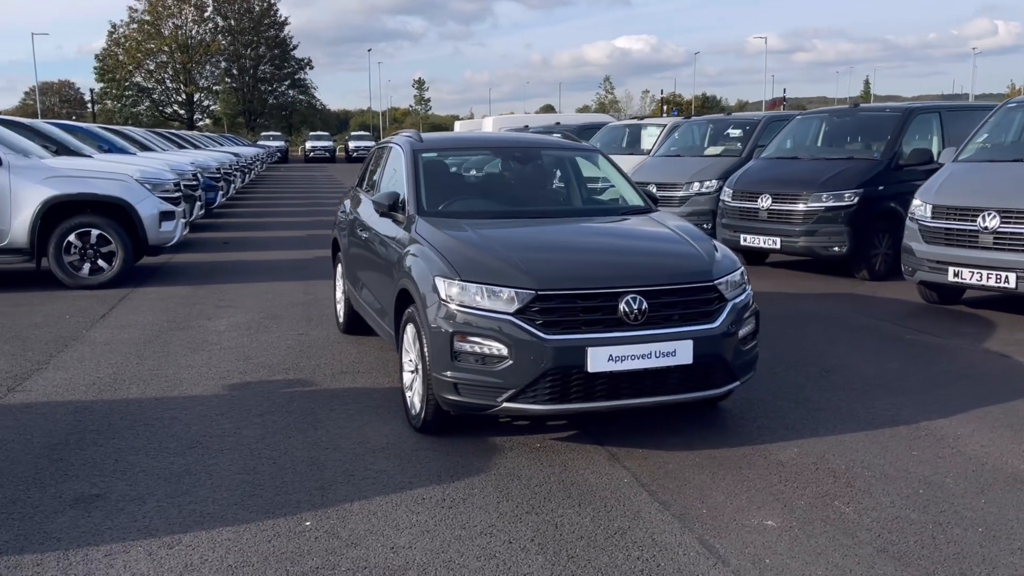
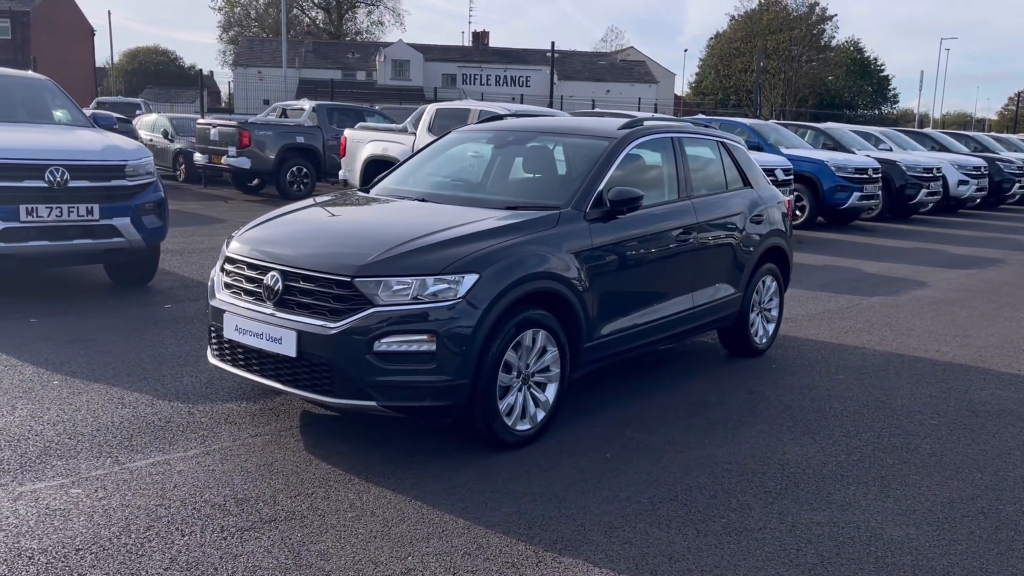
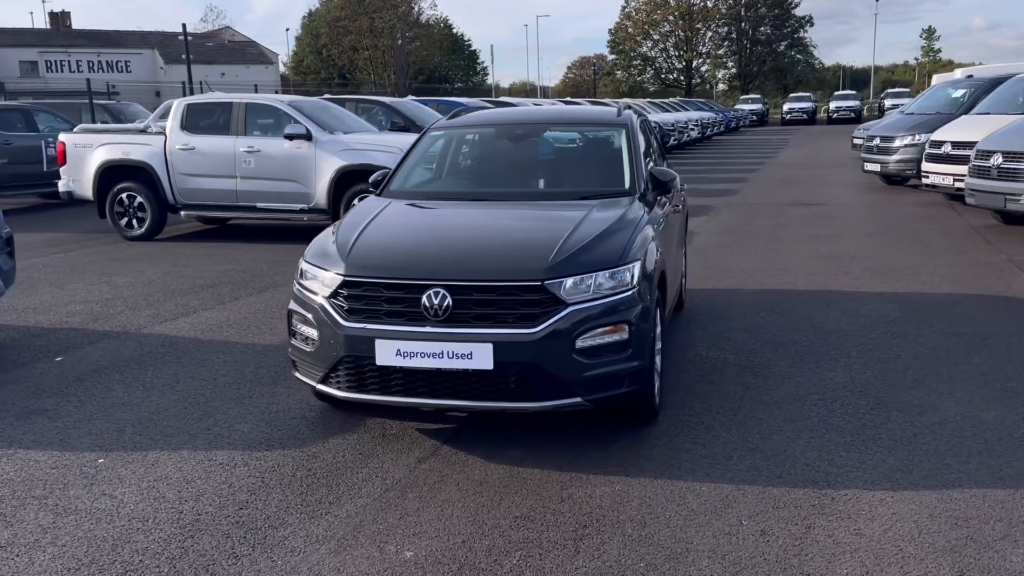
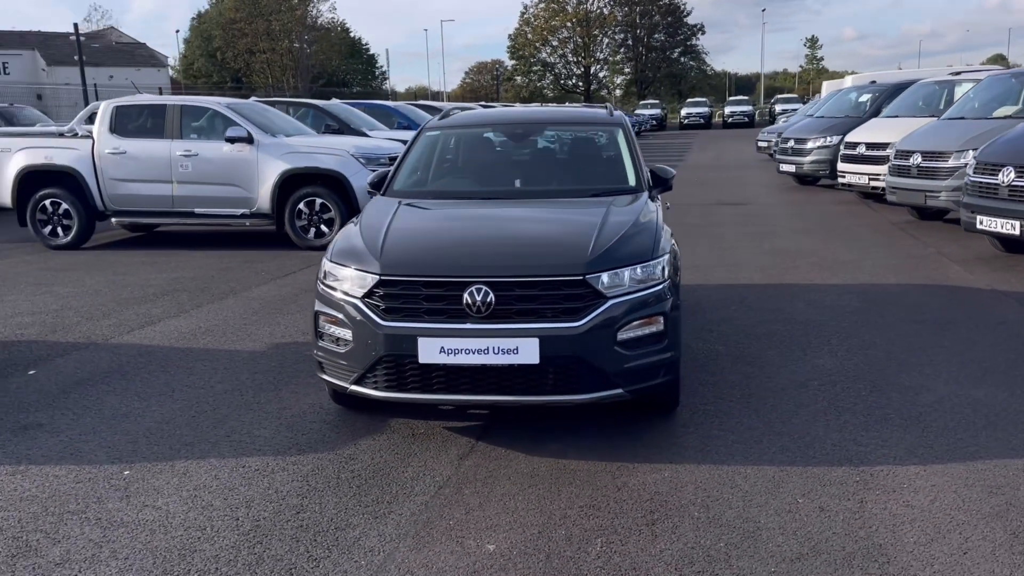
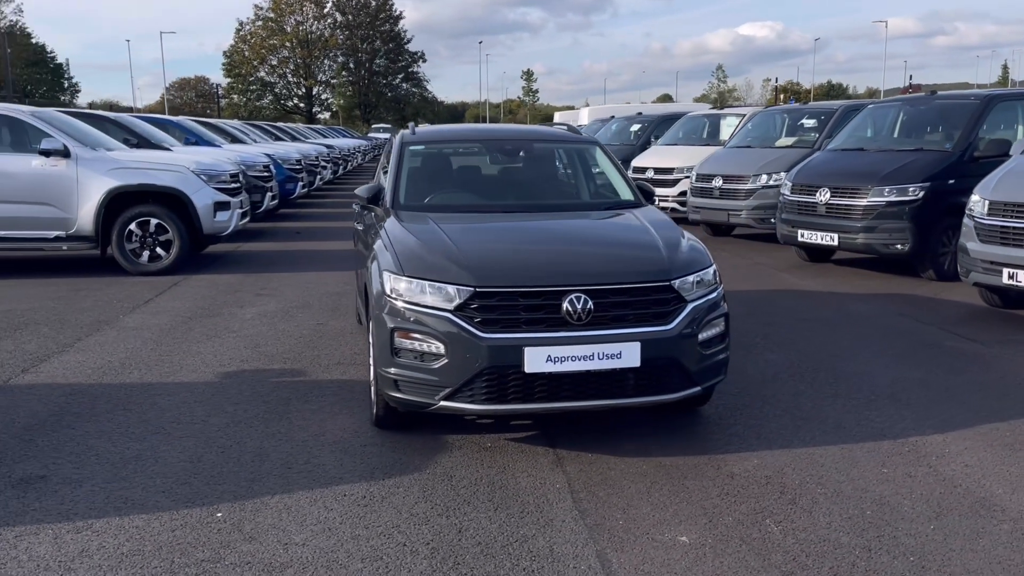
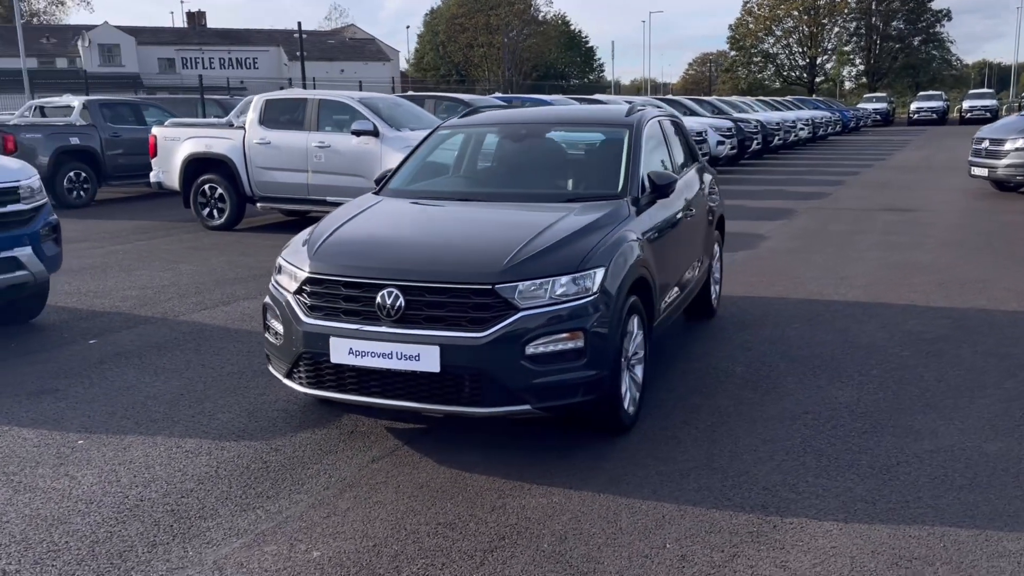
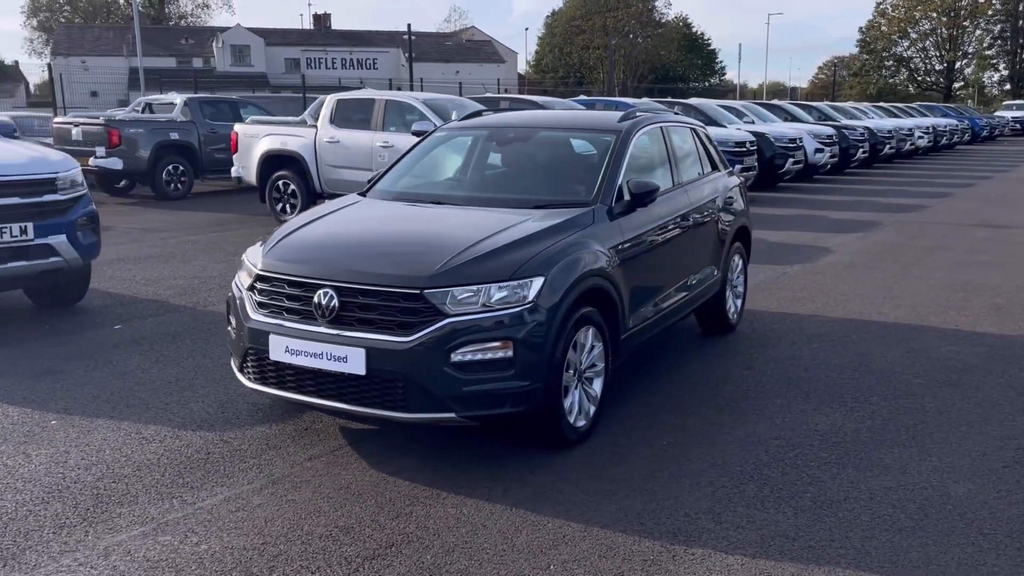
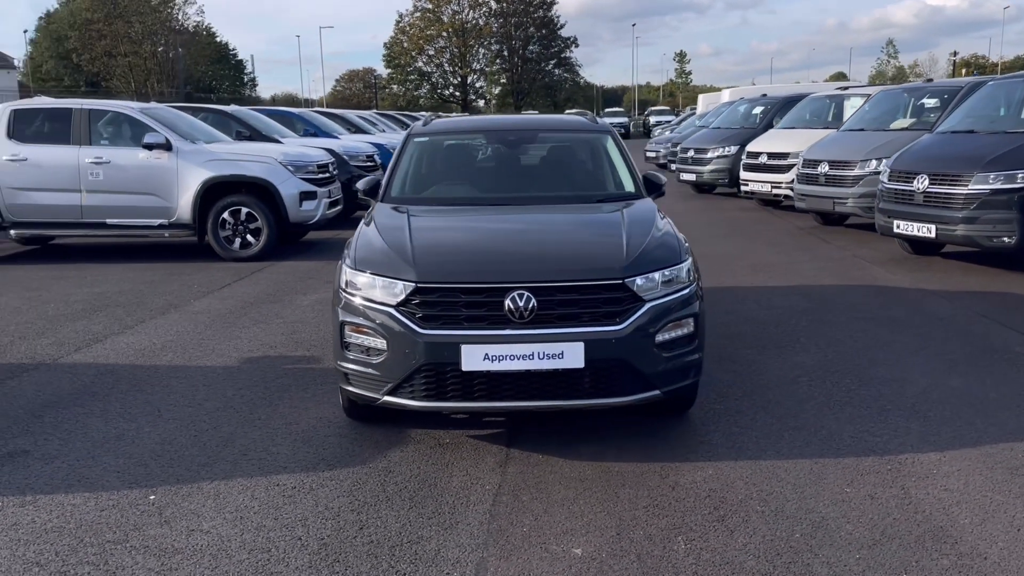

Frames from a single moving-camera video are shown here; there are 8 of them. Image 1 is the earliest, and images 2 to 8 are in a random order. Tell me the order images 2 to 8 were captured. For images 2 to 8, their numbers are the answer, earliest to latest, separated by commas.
5, 8, 4, 3, 6, 7, 2
